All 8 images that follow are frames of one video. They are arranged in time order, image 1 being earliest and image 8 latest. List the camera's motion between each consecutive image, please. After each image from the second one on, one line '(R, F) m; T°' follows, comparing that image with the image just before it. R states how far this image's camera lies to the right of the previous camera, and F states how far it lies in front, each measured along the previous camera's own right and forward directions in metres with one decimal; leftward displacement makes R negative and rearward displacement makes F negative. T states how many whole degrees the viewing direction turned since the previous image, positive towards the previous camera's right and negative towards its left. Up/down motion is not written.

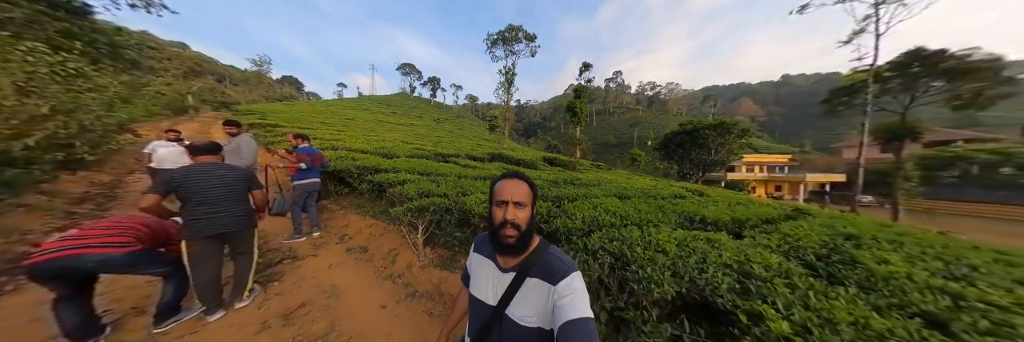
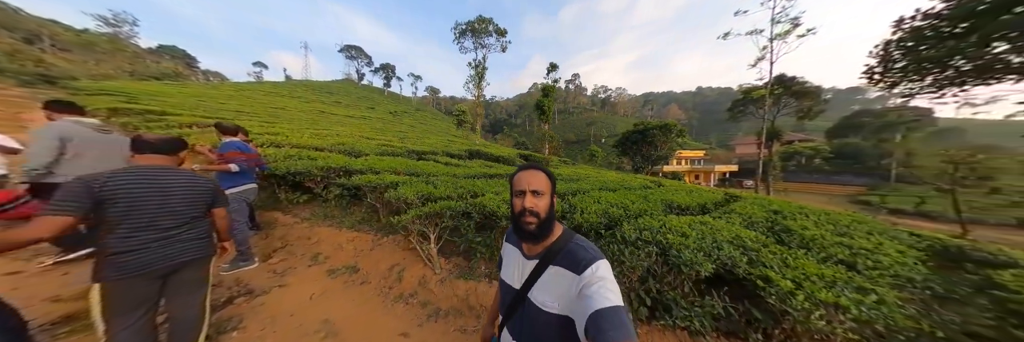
(-0.4, 0.0) m; +12°
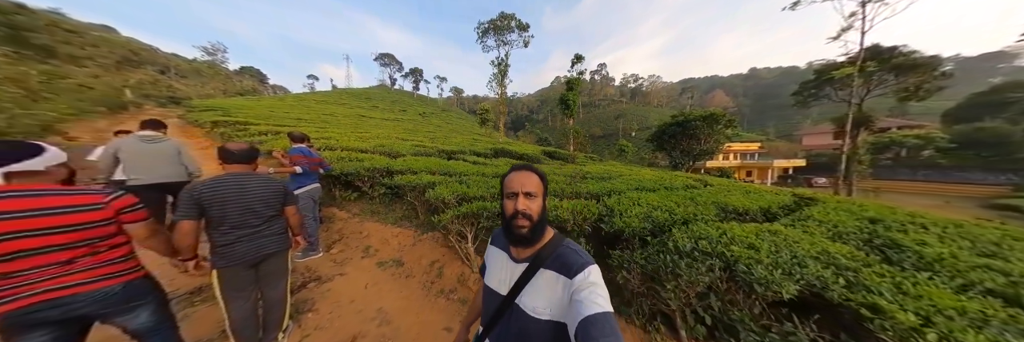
(-0.1, 0.0) m; -7°
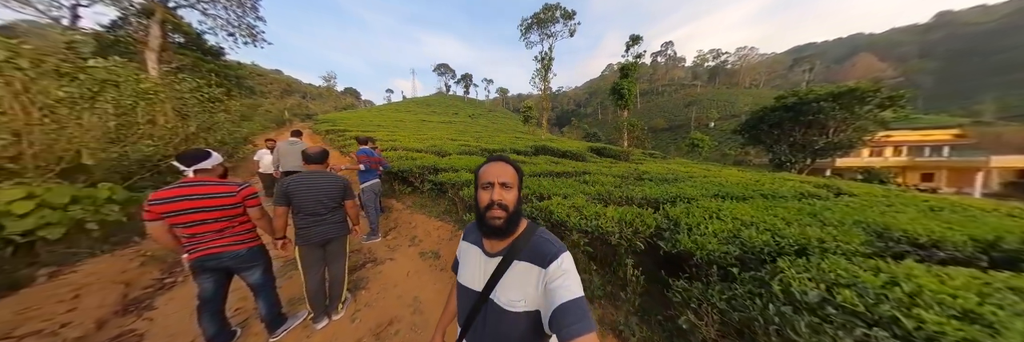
(+0.2, +0.2) m; -14°
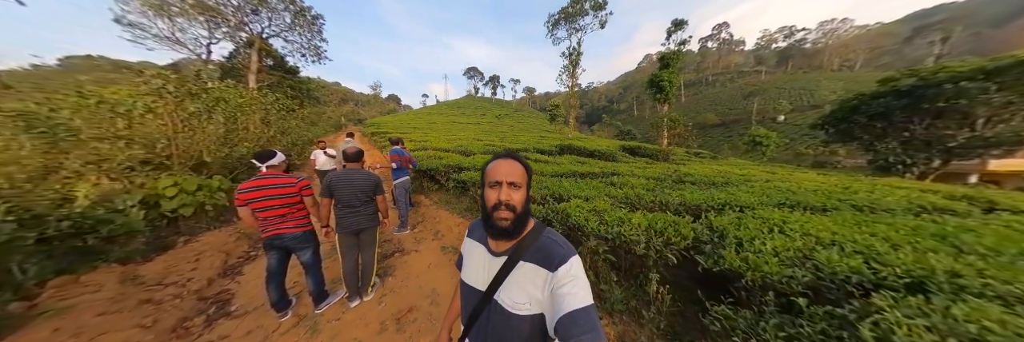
(+0.2, +0.1) m; -9°
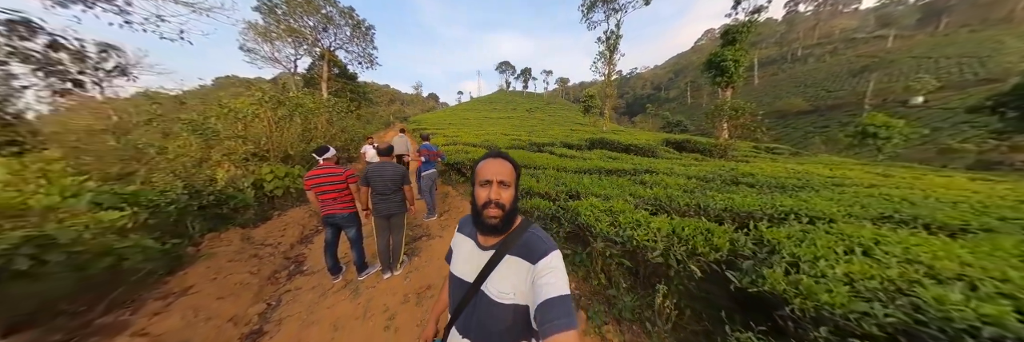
(+0.3, +0.1) m; -11°
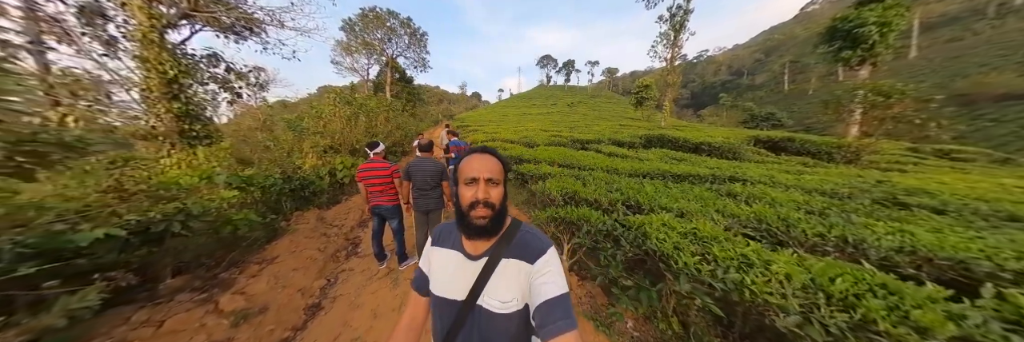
(-0.1, +0.3) m; -10°
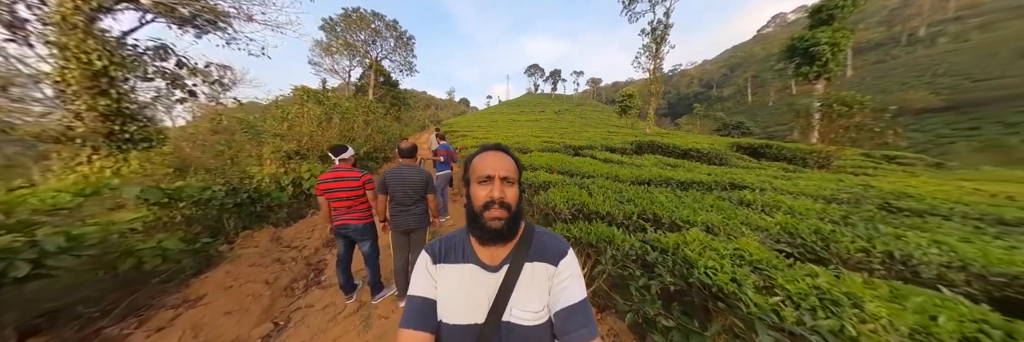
(-0.2, +0.3) m; +6°
